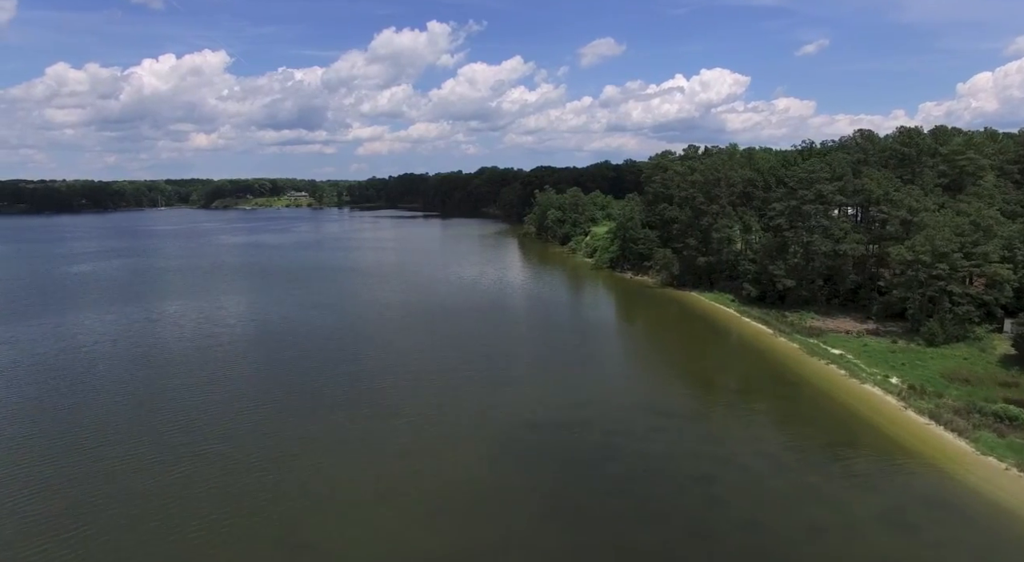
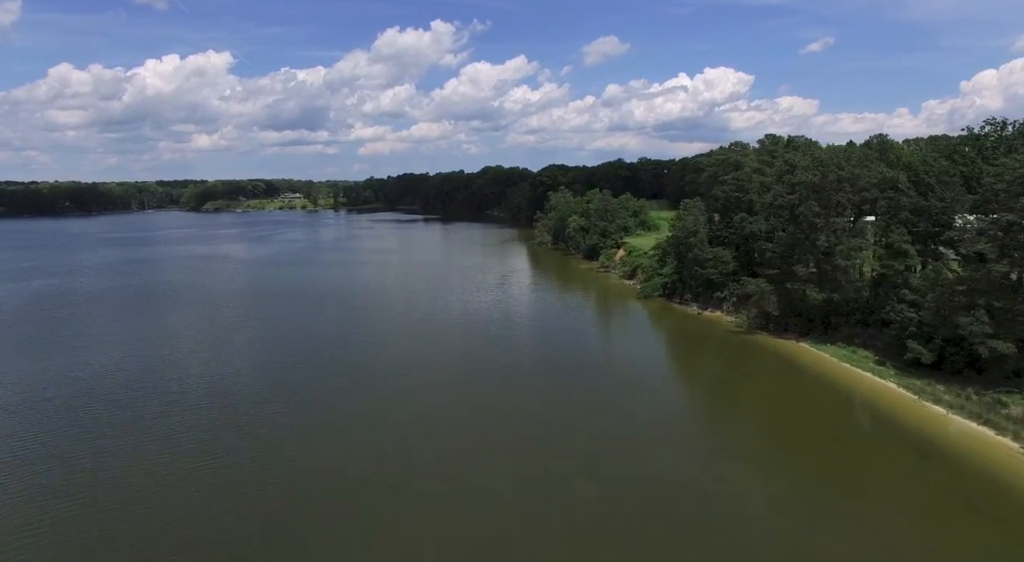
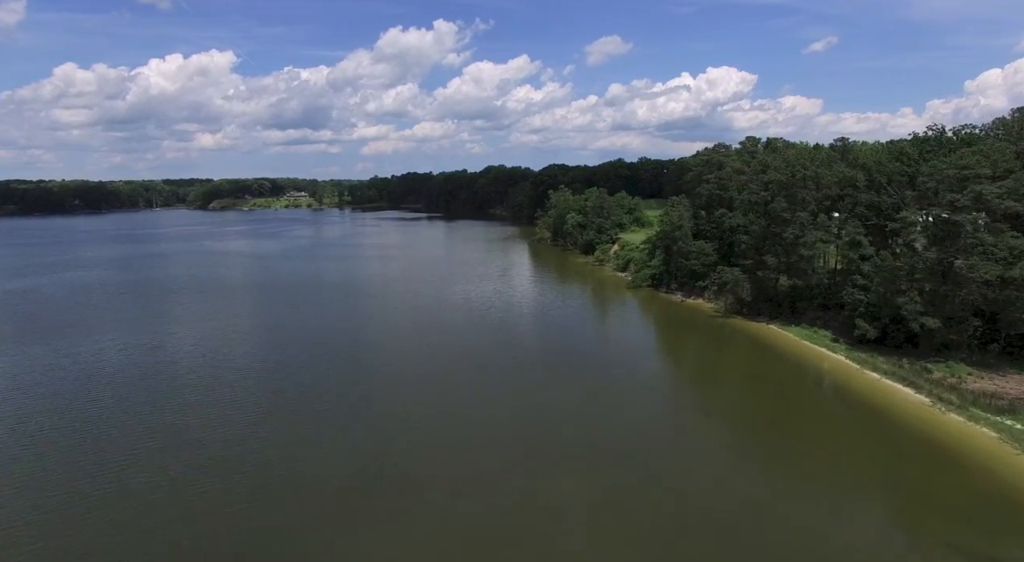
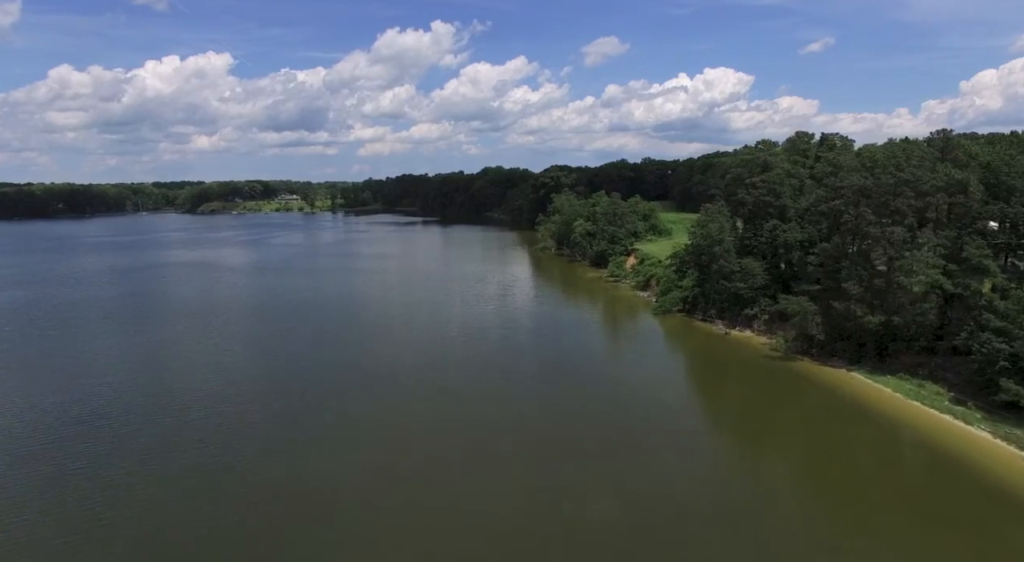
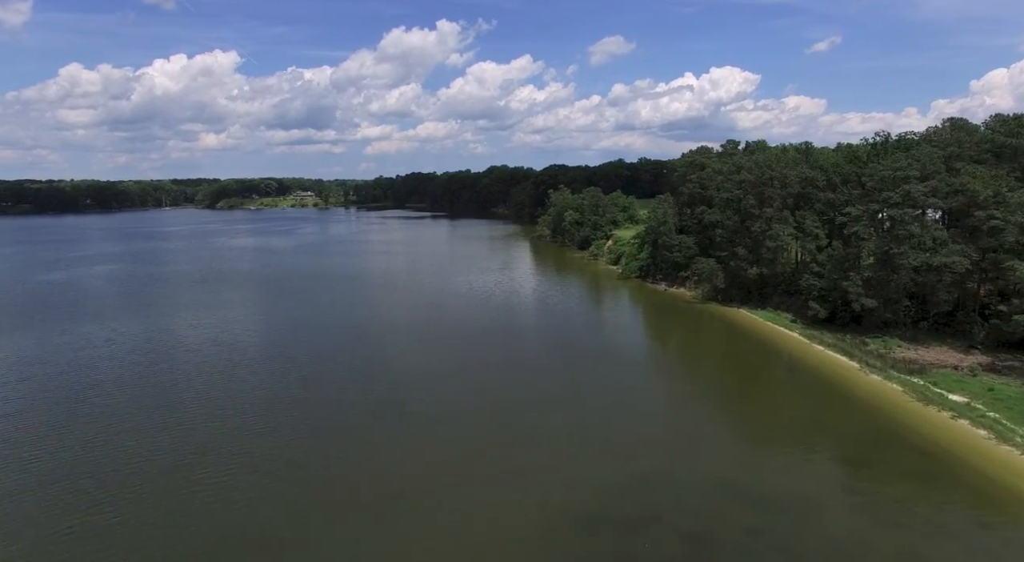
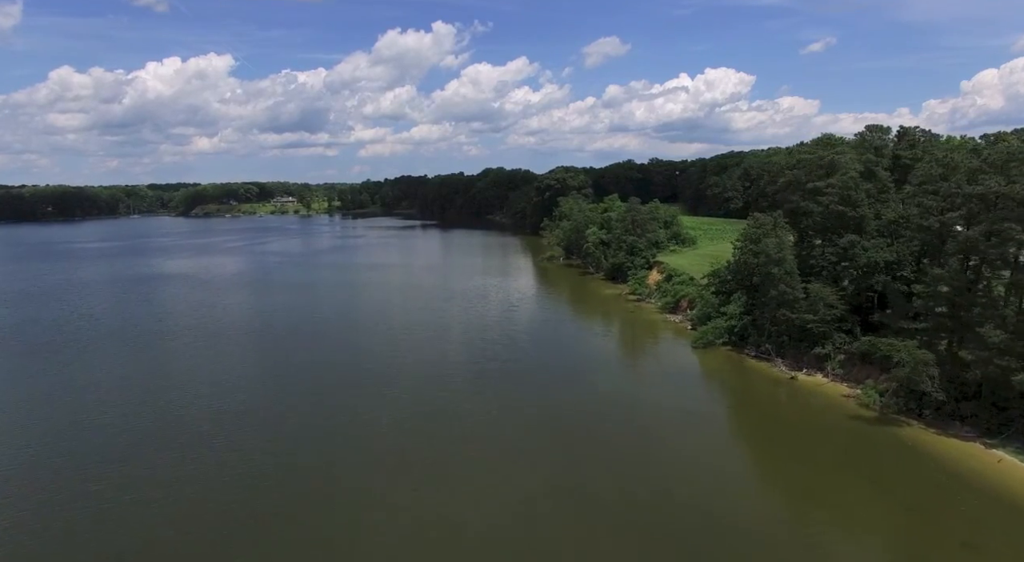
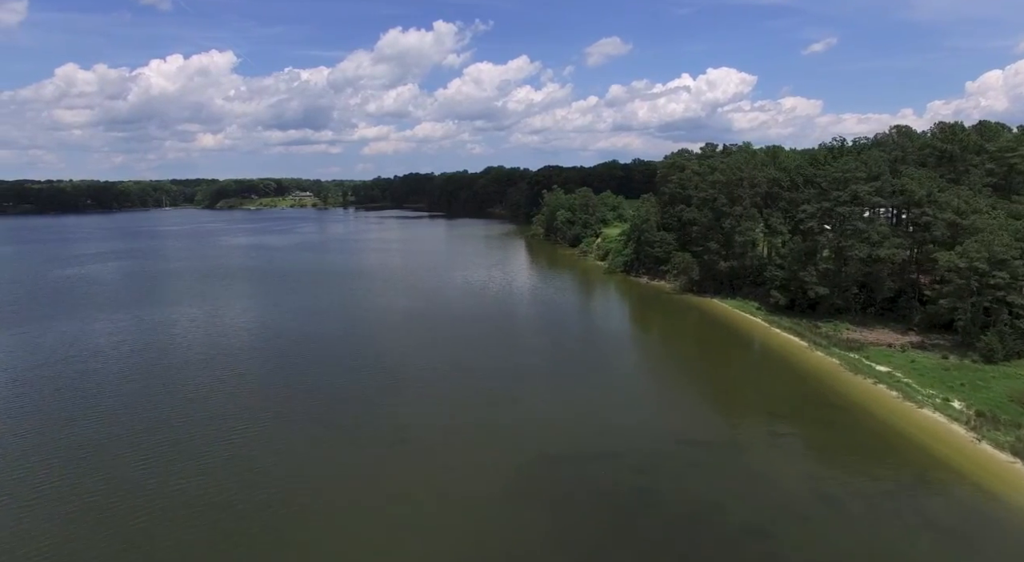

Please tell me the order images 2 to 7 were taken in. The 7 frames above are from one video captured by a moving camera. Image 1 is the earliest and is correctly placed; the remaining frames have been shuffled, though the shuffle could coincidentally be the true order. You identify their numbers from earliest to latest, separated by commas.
7, 5, 3, 2, 4, 6
